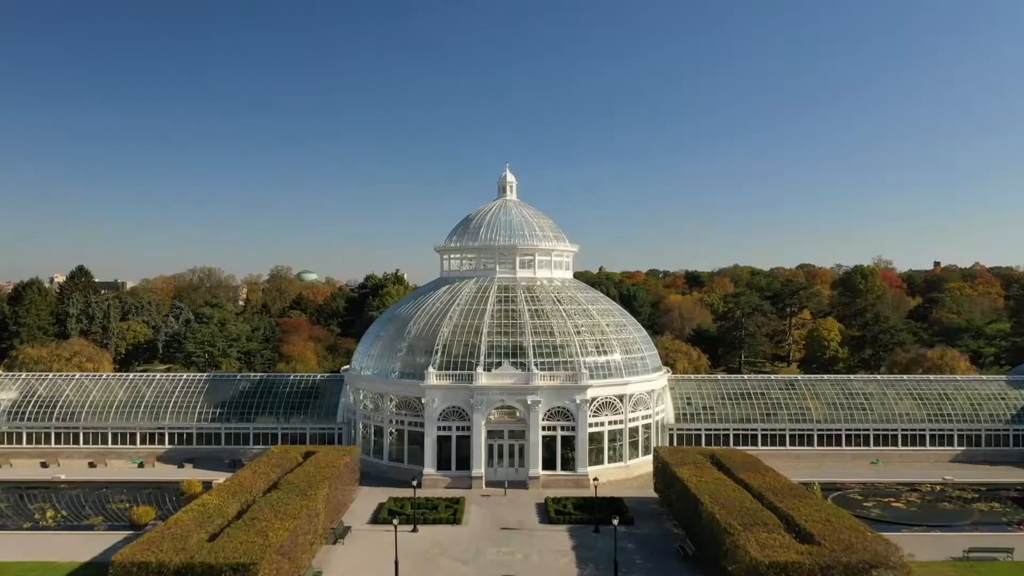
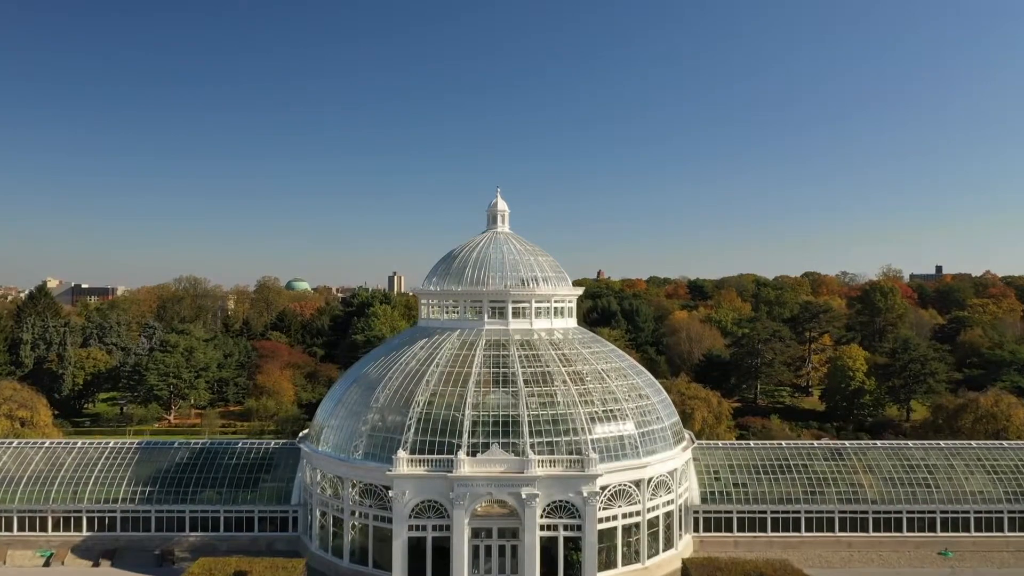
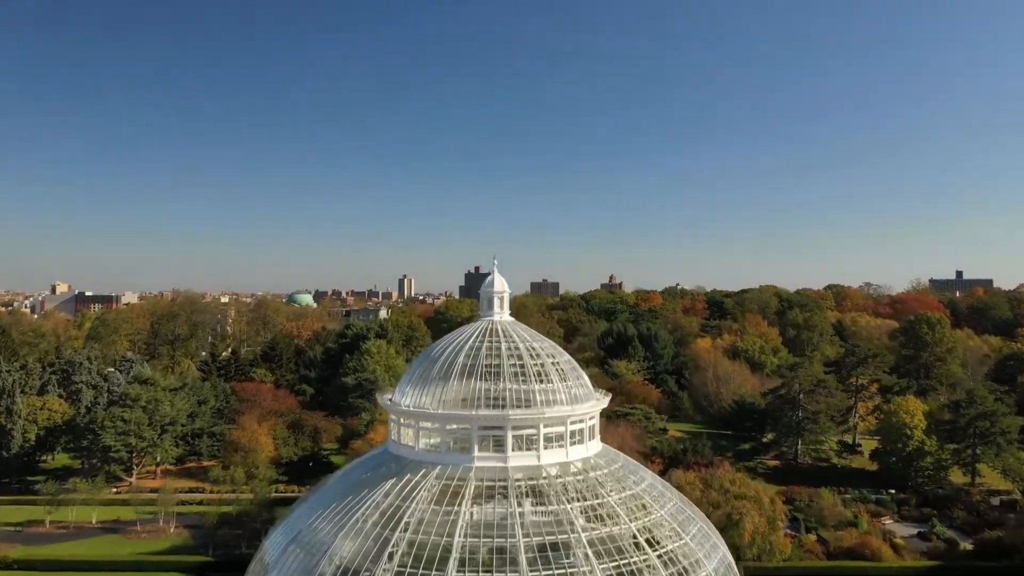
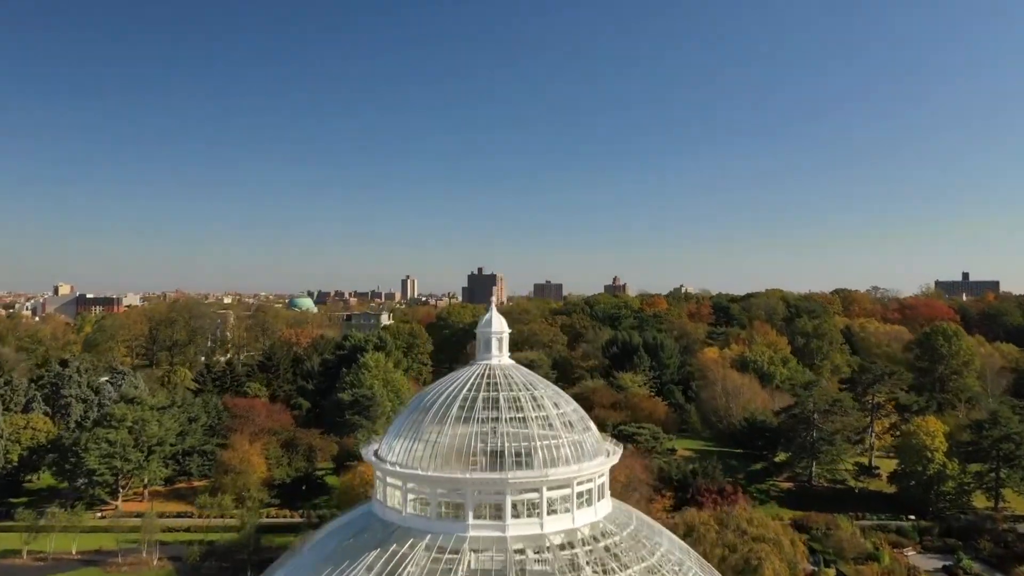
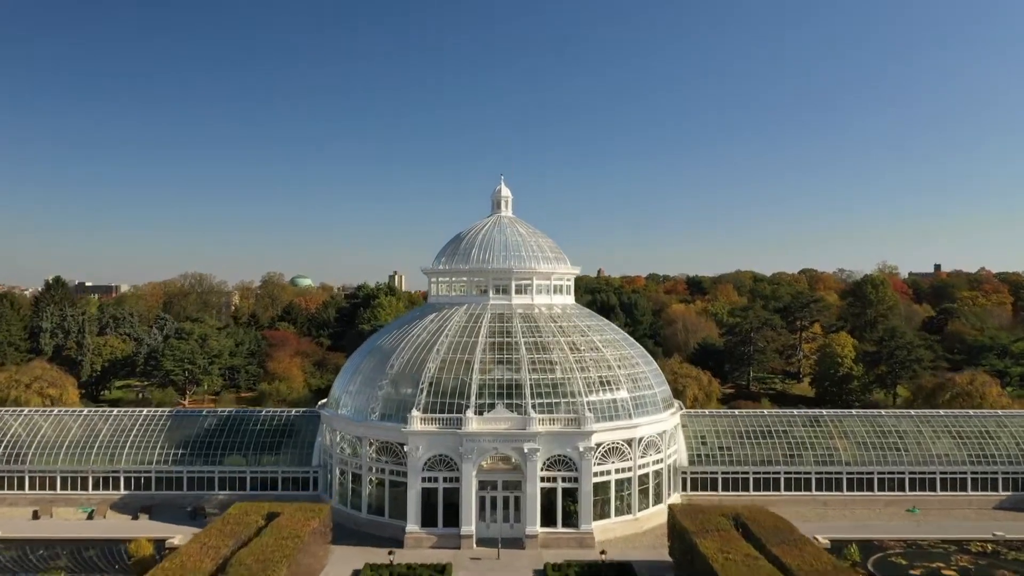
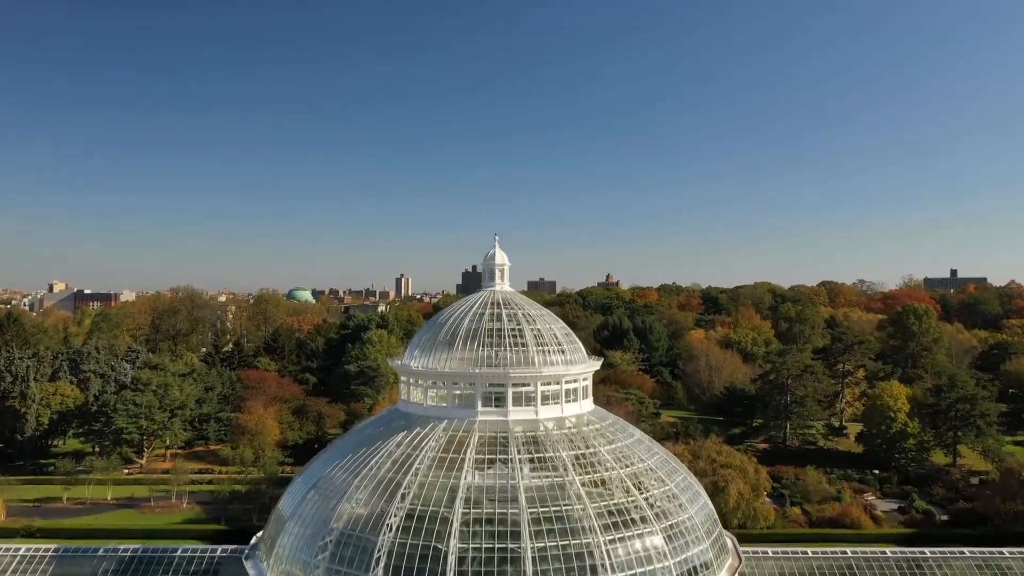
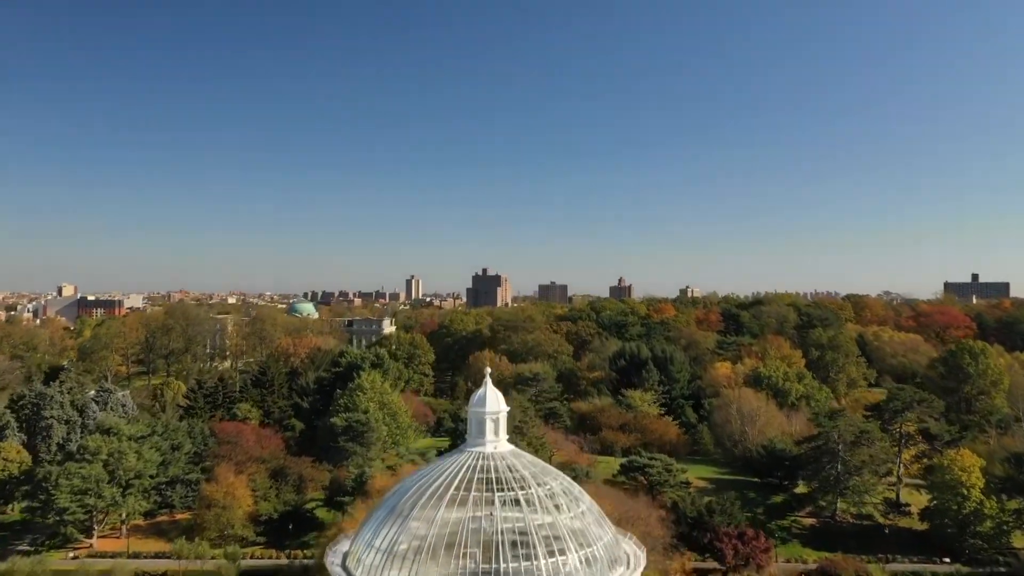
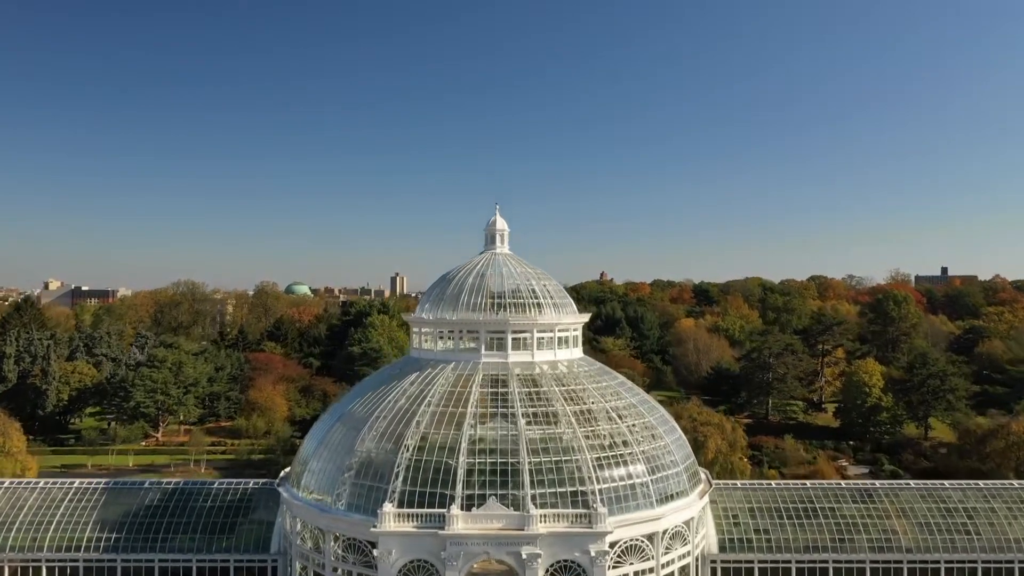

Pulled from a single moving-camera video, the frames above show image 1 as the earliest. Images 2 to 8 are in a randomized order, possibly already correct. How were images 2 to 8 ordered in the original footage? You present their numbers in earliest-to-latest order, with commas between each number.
5, 2, 8, 6, 3, 4, 7
